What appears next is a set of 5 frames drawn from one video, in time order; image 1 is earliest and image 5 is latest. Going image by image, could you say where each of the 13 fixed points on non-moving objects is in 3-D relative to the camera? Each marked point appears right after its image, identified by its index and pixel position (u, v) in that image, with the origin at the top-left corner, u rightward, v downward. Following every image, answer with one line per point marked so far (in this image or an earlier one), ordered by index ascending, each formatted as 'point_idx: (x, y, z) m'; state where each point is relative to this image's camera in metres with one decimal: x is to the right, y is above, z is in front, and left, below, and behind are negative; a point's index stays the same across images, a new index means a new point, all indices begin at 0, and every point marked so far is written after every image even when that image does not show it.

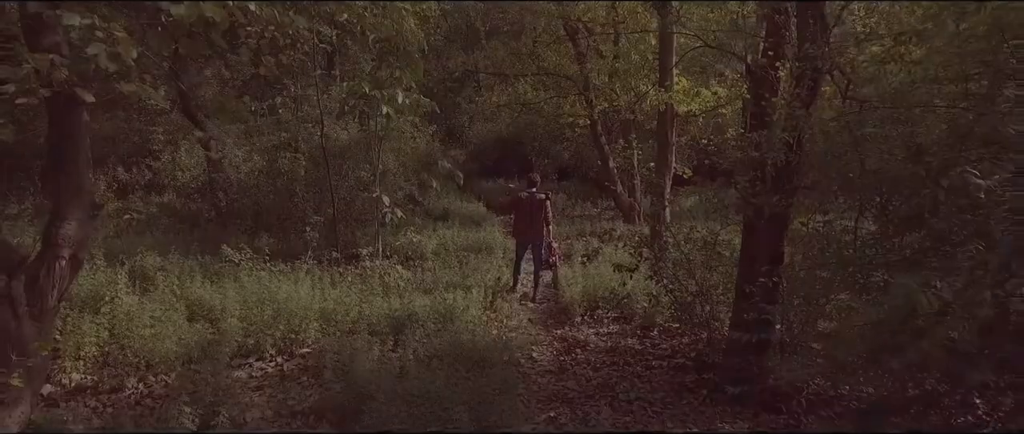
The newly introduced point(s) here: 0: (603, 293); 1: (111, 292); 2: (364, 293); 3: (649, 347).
0: (+1.1, -1.0, +8.2) m
1: (-4.6, -0.9, +7.3) m
2: (-1.8, -0.9, +8.0) m
3: (+1.4, -1.3, +6.7) m
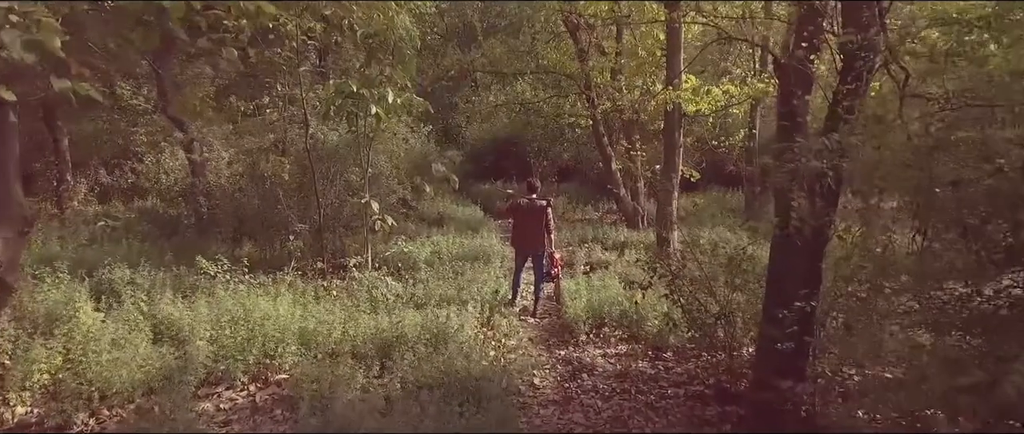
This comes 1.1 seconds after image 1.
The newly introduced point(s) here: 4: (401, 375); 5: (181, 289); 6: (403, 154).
0: (+1.1, -1.1, +7.5) m
1: (-4.6, -1.0, +6.7) m
2: (-1.8, -1.0, +7.3) m
3: (+1.4, -1.4, +6.0) m
4: (-1.0, -1.4, +5.7) m
5: (-4.0, -0.9, +7.9) m
6: (-2.1, +1.2, +12.2) m
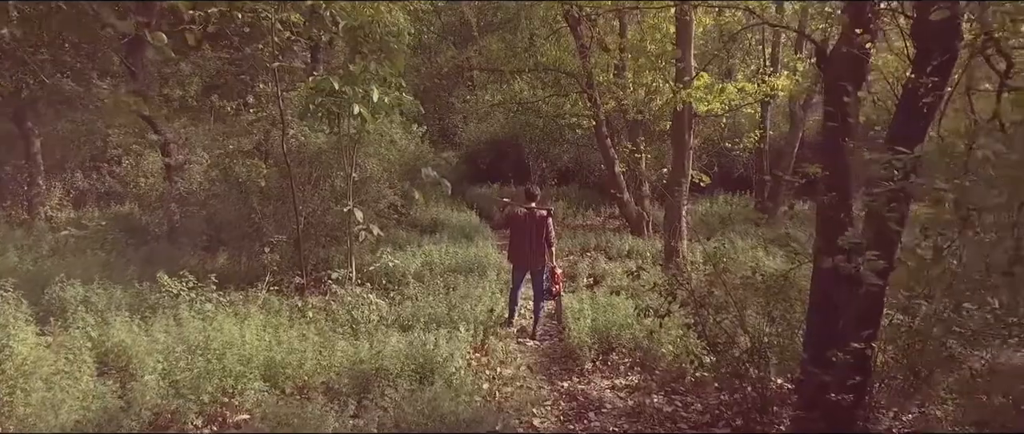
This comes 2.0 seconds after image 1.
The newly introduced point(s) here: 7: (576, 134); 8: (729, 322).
0: (+1.1, -1.2, +6.7) m
1: (-4.6, -1.1, +5.9) m
2: (-1.9, -1.2, +6.5) m
3: (+1.4, -1.6, +5.2) m
4: (-1.0, -1.5, +4.9) m
5: (-4.1, -1.0, +7.1) m
6: (-2.1, +1.1, +11.4) m
7: (+1.5, +2.0, +15.4) m
8: (+1.7, -0.8, +4.9) m
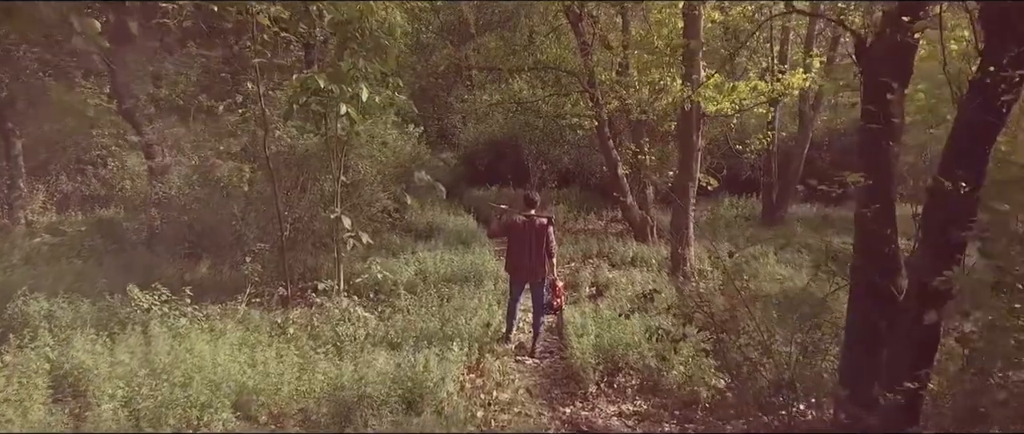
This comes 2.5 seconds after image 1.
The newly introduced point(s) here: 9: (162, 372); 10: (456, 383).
0: (+1.1, -1.3, +6.2) m
1: (-4.6, -1.2, +5.3) m
2: (-1.9, -1.3, +6.0) m
3: (+1.3, -1.7, +4.7) m
4: (-1.0, -1.6, +4.4) m
5: (-4.1, -1.1, +6.6) m
6: (-2.1, +1.0, +10.9) m
7: (+1.5, +1.9, +14.9) m
8: (+1.6, -0.9, +4.4) m
9: (-2.9, -1.3, +5.4) m
10: (-0.5, -1.4, +5.5) m
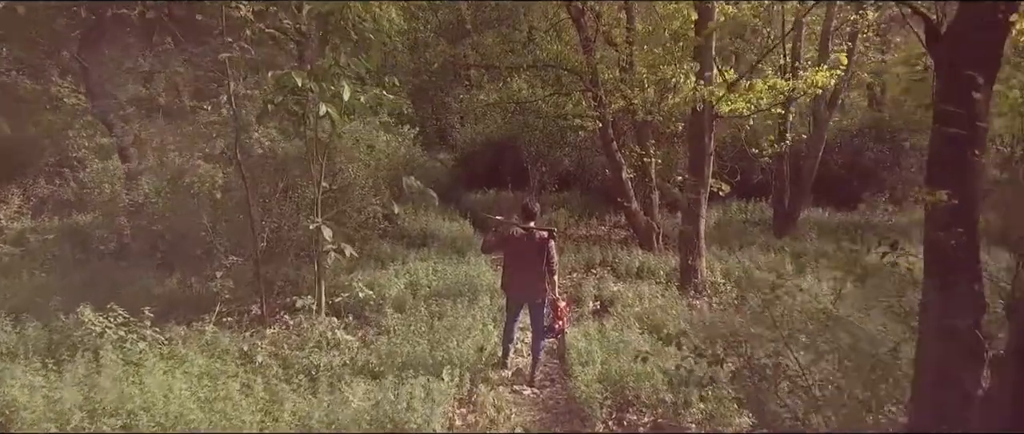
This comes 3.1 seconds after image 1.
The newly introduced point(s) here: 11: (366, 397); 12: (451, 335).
0: (+1.0, -1.4, +5.5) m
1: (-4.7, -1.3, +4.6) m
2: (-1.9, -1.4, +5.3) m
3: (+1.3, -1.8, +4.0) m
4: (-1.1, -1.7, +3.7) m
5: (-4.1, -1.2, +5.9) m
6: (-2.2, +0.9, +10.1) m
7: (+1.5, +1.8, +14.2) m
8: (+1.6, -1.0, +3.7) m
9: (-2.9, -1.4, +4.7) m
10: (-0.5, -1.5, +4.8) m
11: (-1.1, -1.4, +5.1) m
12: (-0.6, -1.2, +6.8) m
